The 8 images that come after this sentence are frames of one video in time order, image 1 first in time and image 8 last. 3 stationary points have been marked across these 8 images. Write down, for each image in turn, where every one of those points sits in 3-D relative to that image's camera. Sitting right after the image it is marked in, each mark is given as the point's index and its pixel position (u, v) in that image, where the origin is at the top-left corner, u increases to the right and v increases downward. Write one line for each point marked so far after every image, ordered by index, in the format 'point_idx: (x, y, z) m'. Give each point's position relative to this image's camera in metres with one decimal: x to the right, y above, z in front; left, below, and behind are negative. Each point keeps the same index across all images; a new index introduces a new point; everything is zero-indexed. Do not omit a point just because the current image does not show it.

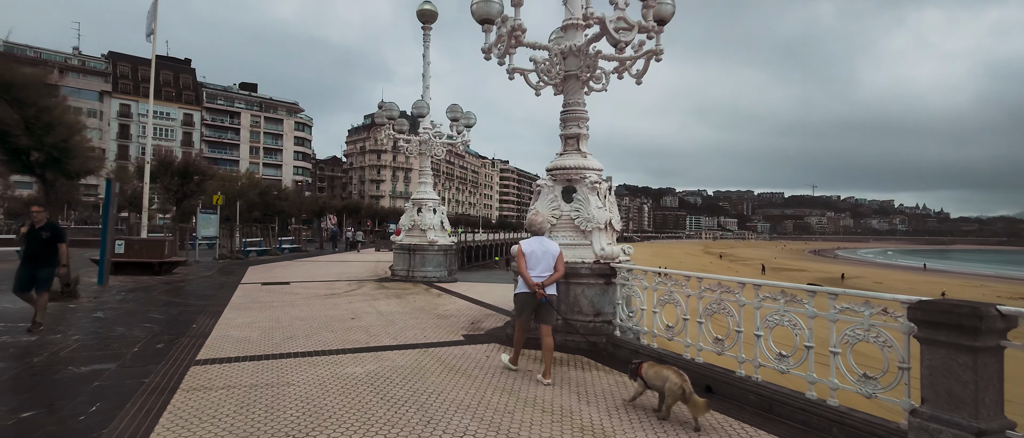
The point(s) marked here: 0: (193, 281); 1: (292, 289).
0: (-7.7, -1.5, +12.4) m
1: (-4.6, -1.5, +10.7) m
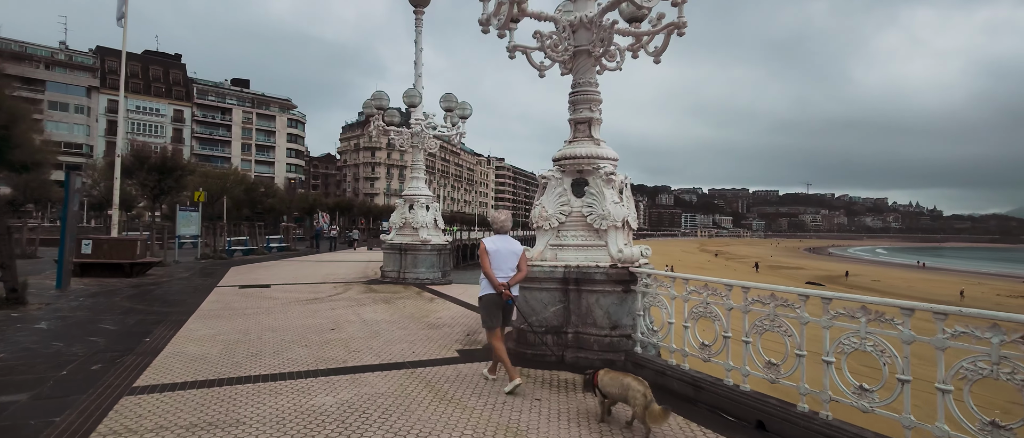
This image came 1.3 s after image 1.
0: (-7.8, -1.4, +11.5) m
1: (-4.6, -1.4, +9.8) m
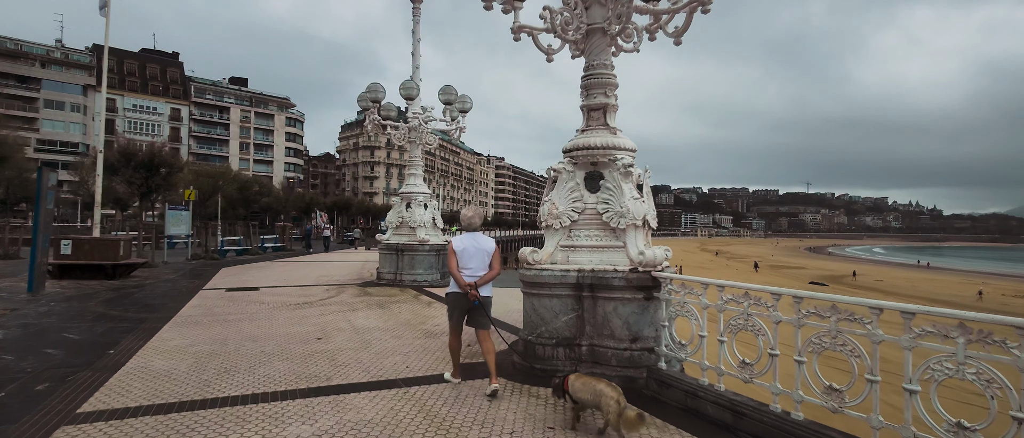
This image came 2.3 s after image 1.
0: (-7.7, -1.4, +10.9) m
1: (-4.6, -1.4, +9.2) m
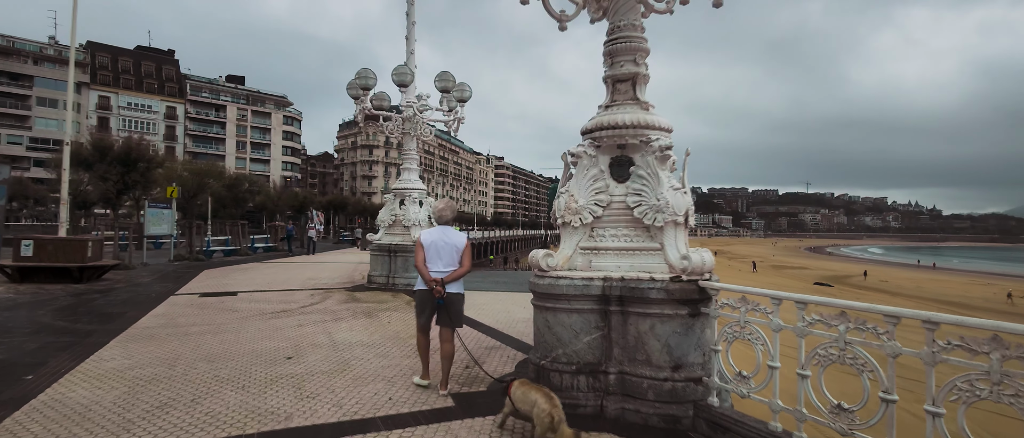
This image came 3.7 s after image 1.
0: (-7.6, -1.4, +9.9) m
1: (-4.5, -1.4, +8.3) m
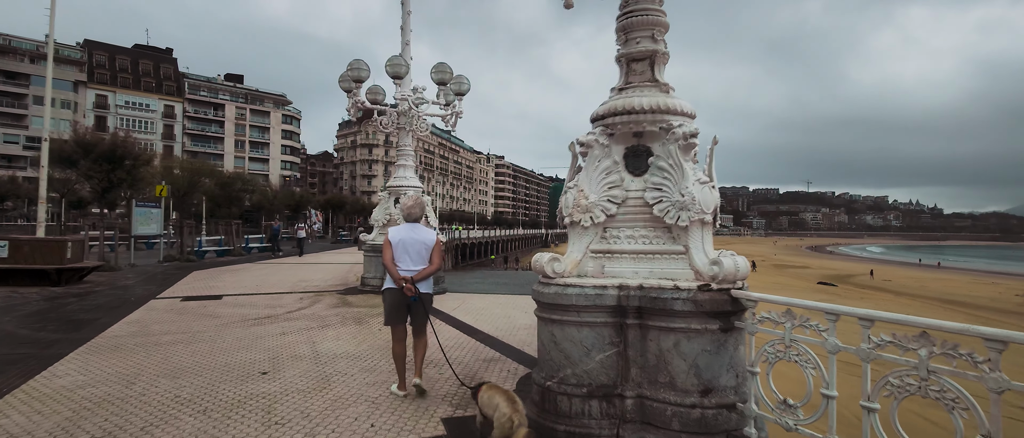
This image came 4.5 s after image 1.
0: (-7.6, -1.4, +9.4) m
1: (-4.5, -1.4, +7.8) m
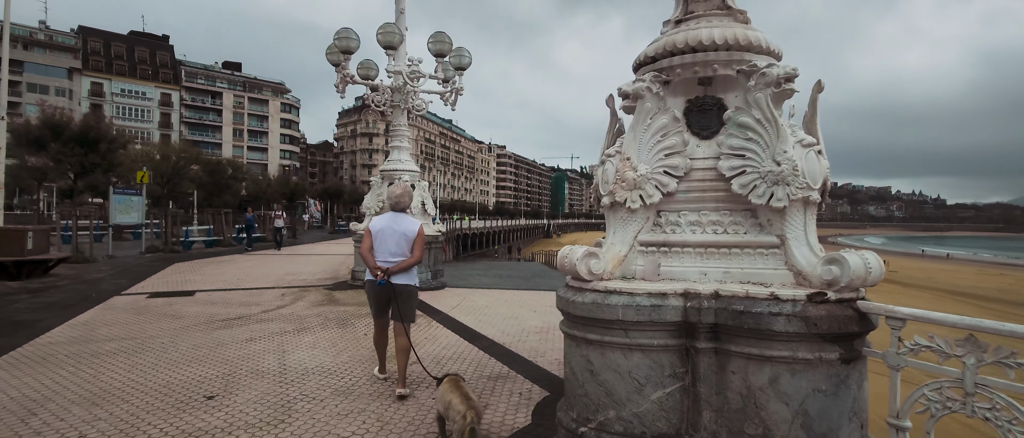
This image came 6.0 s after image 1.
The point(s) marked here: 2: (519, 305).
0: (-7.5, -1.2, +8.5) m
1: (-4.4, -1.2, +6.8) m
2: (+0.1, -1.2, +7.3) m
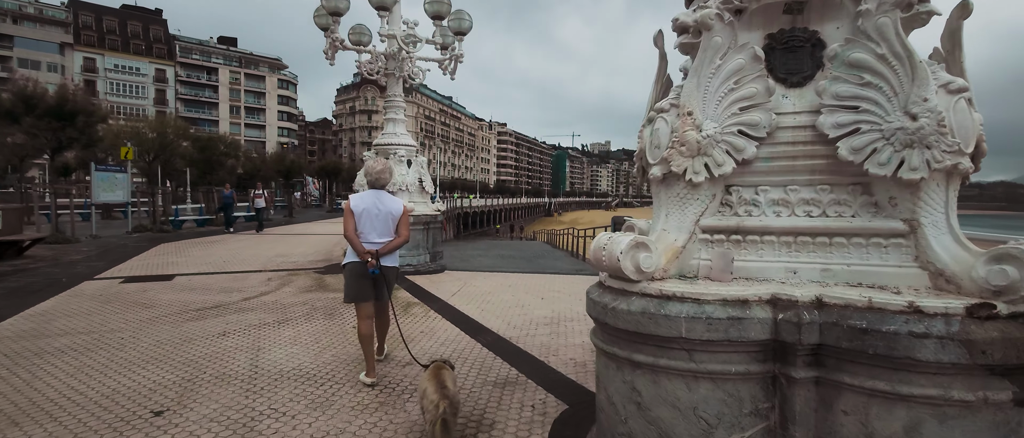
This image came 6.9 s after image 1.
0: (-7.5, -0.8, +7.9) m
1: (-4.3, -0.9, +6.2) m
2: (+0.2, -1.0, +6.7) m
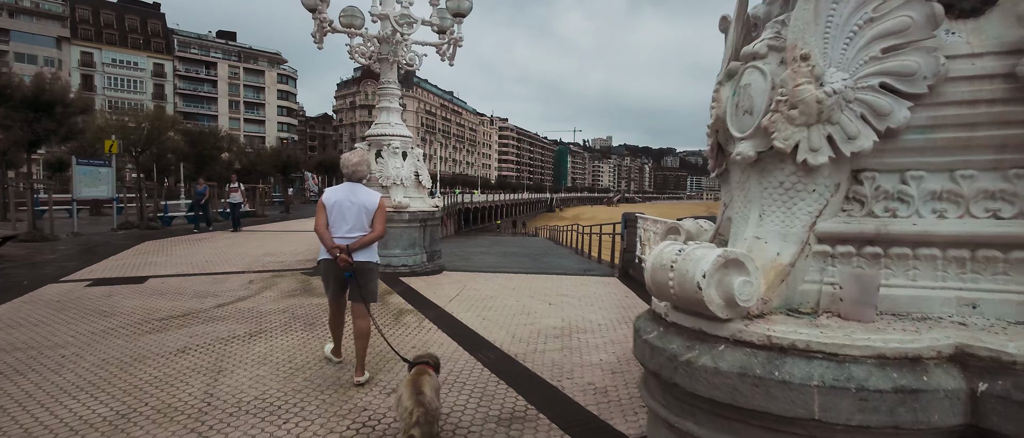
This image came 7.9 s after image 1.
0: (-7.4, -0.8, +7.3) m
1: (-4.3, -0.9, +5.6) m
2: (+0.2, -0.9, +6.0) m
